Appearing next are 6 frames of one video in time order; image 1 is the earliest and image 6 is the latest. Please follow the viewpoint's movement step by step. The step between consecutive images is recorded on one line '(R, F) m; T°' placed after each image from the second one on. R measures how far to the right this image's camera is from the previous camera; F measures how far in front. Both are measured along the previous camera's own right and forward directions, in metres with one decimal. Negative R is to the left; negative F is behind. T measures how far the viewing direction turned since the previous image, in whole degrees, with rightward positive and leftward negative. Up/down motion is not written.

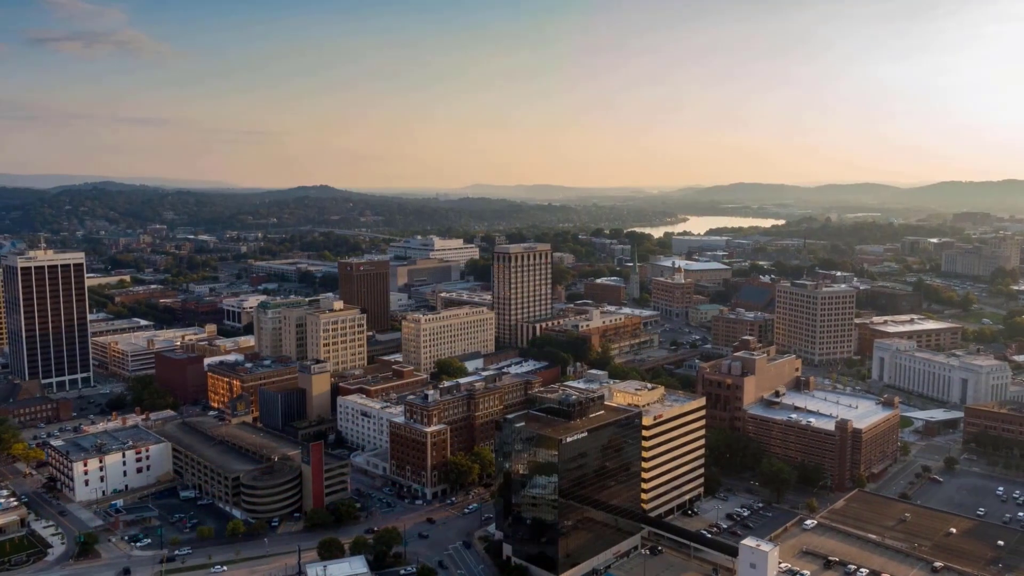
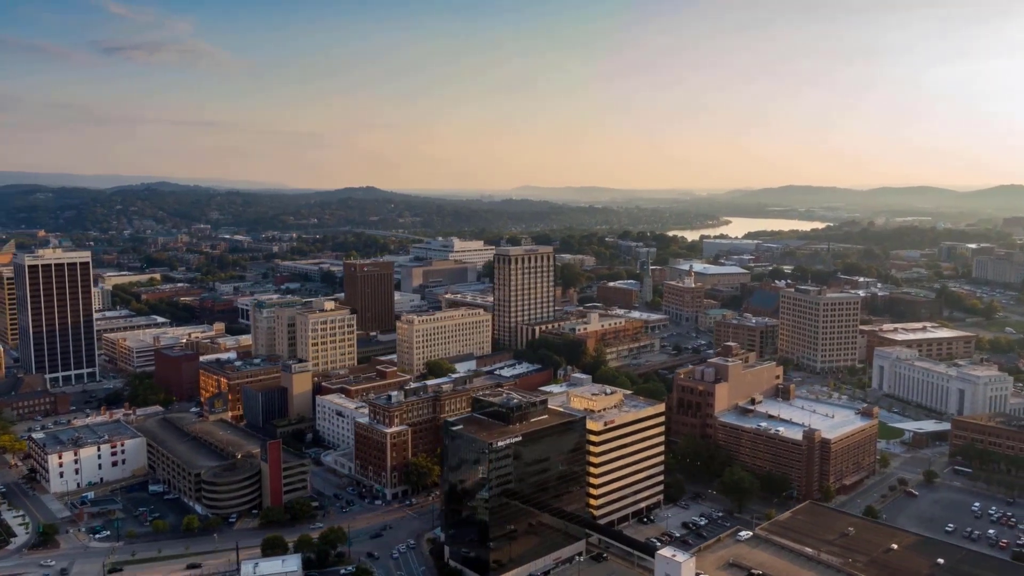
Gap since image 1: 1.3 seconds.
(+4.8, +0.2) m; -3°
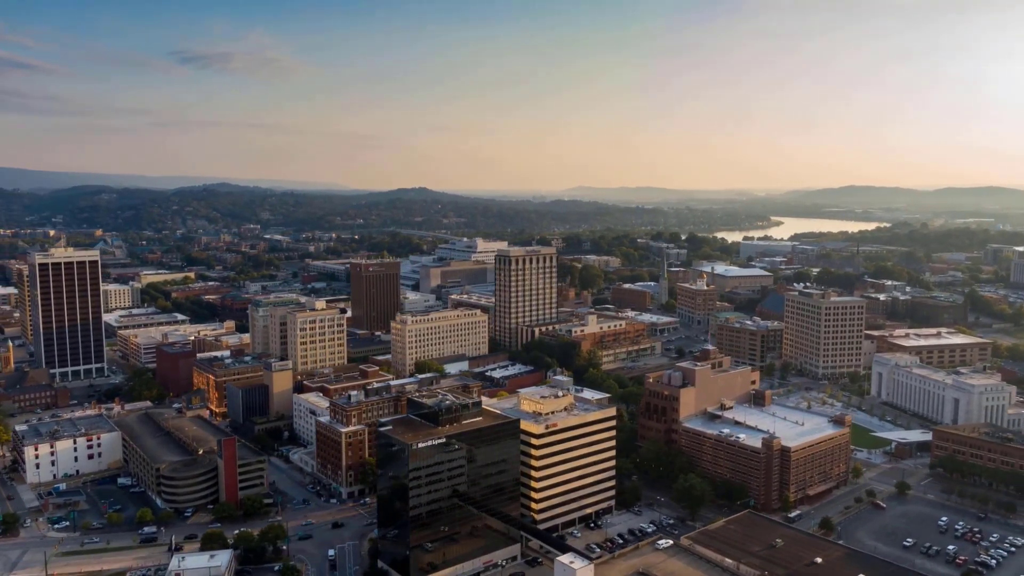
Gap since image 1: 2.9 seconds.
(+5.6, +0.4) m; -4°
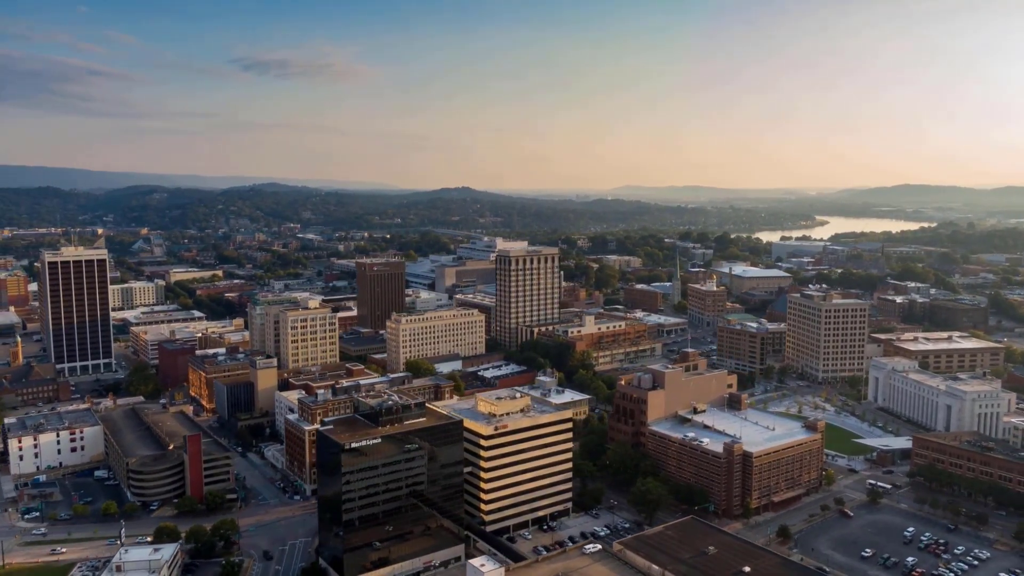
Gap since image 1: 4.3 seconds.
(+4.7, +0.3) m; -3°
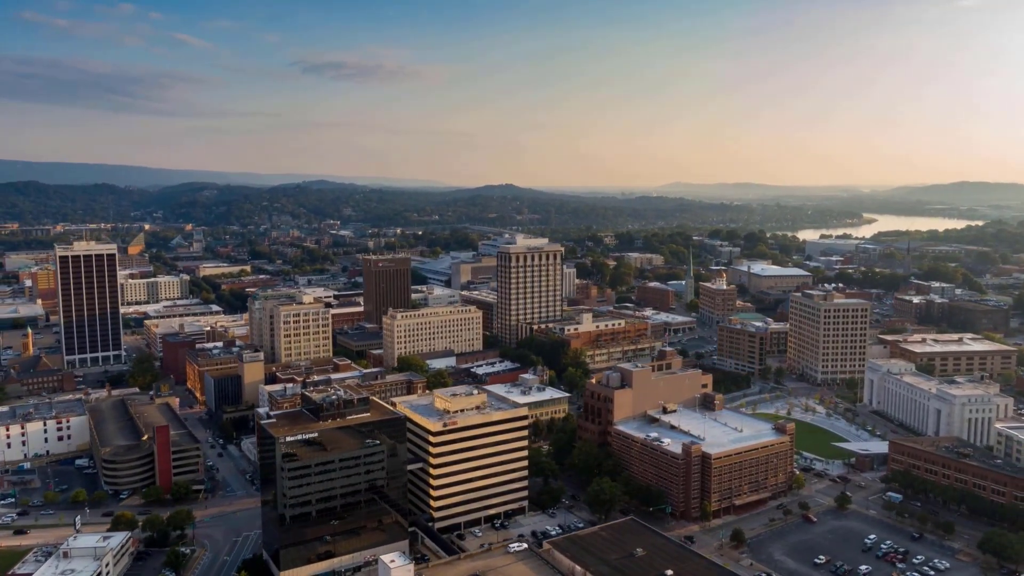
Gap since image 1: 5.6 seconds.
(+4.7, +0.3) m; -3°
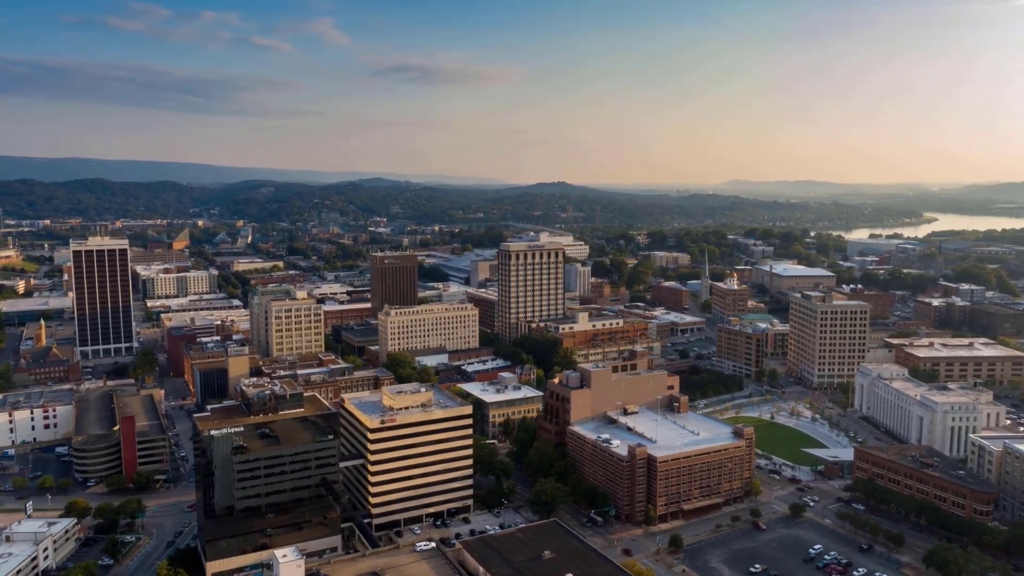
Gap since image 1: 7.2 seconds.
(+5.7, +0.4) m; -4°
